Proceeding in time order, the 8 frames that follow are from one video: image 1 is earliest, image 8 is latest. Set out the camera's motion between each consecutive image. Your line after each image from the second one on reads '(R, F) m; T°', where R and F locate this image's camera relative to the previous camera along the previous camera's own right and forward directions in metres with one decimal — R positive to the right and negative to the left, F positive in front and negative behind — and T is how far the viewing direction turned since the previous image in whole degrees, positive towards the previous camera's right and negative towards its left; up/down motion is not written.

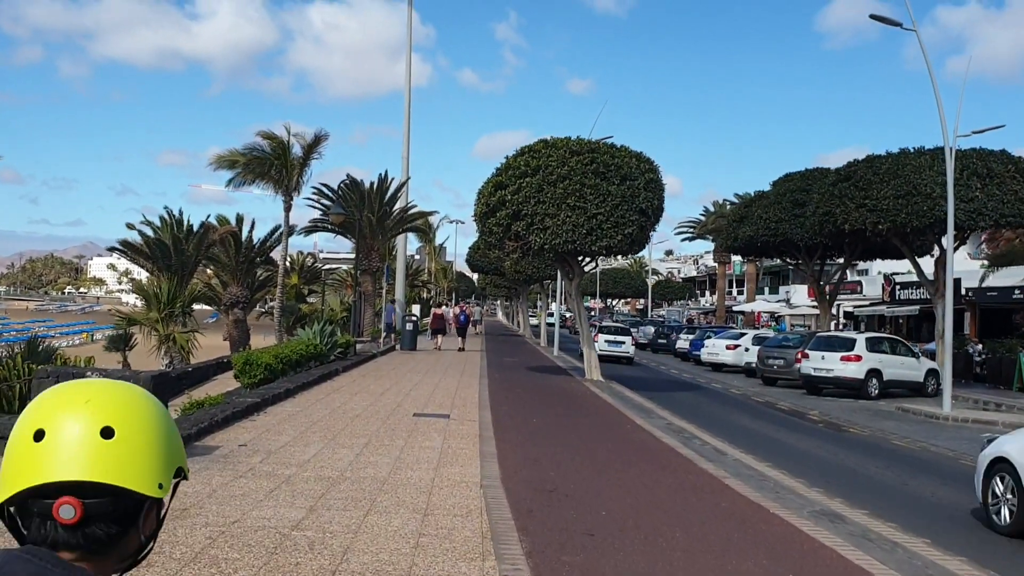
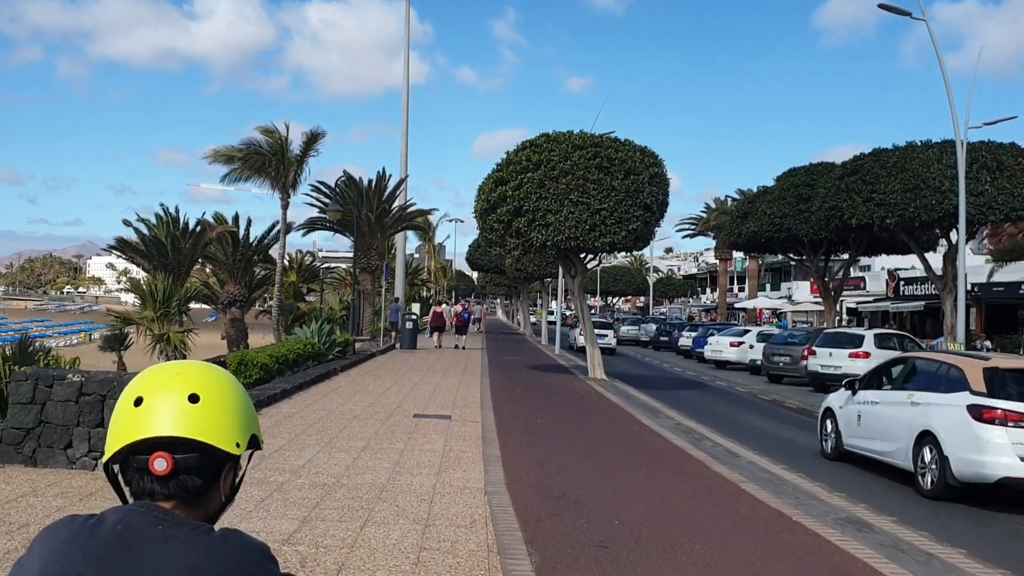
(0.0, +0.5) m; 0°
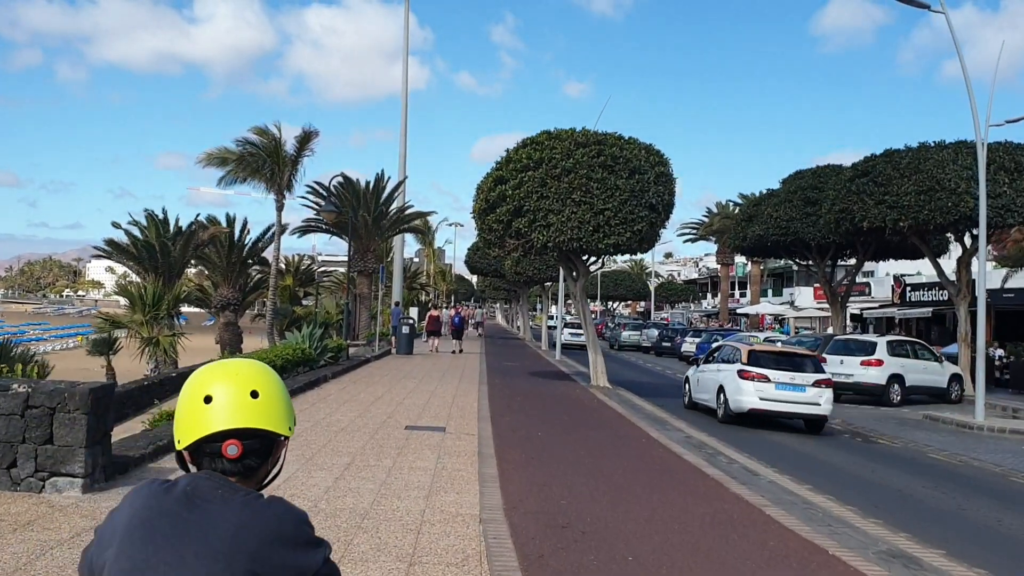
(0.0, +0.9) m; 0°
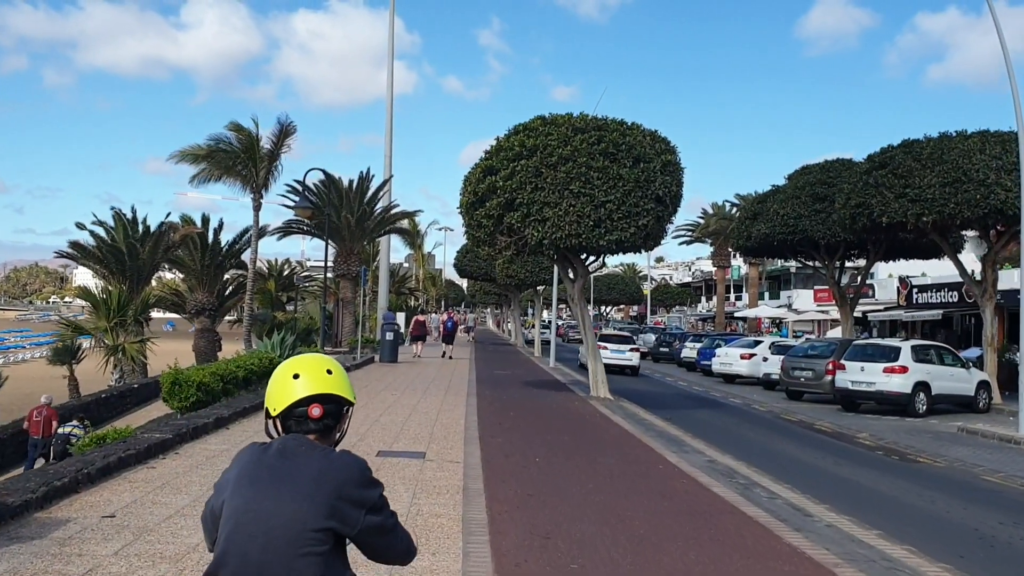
(0.0, +1.9) m; +1°
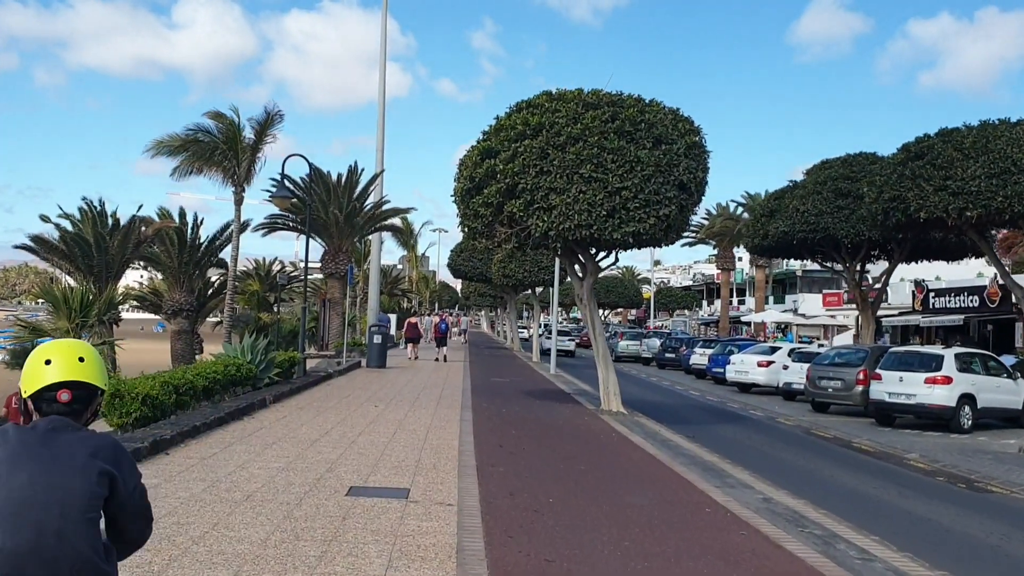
(-0.1, +2.2) m; 0°
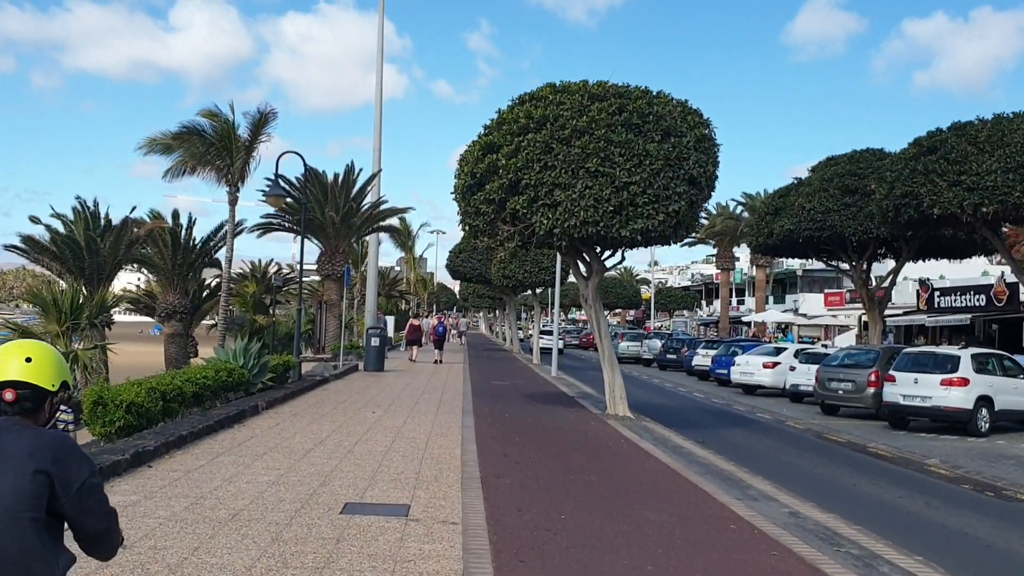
(-0.1, +0.6) m; 0°
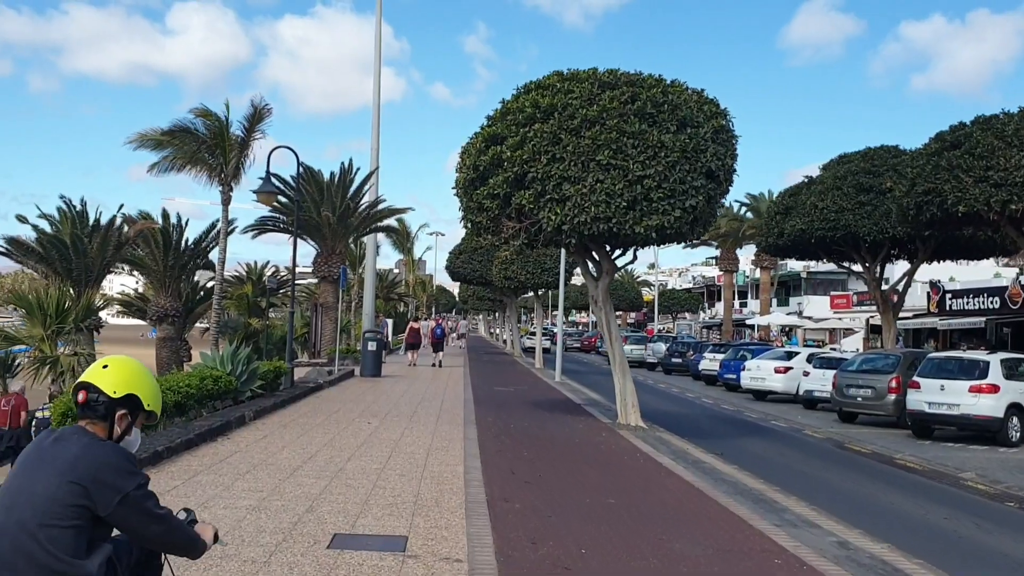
(-0.1, +1.0) m; 0°
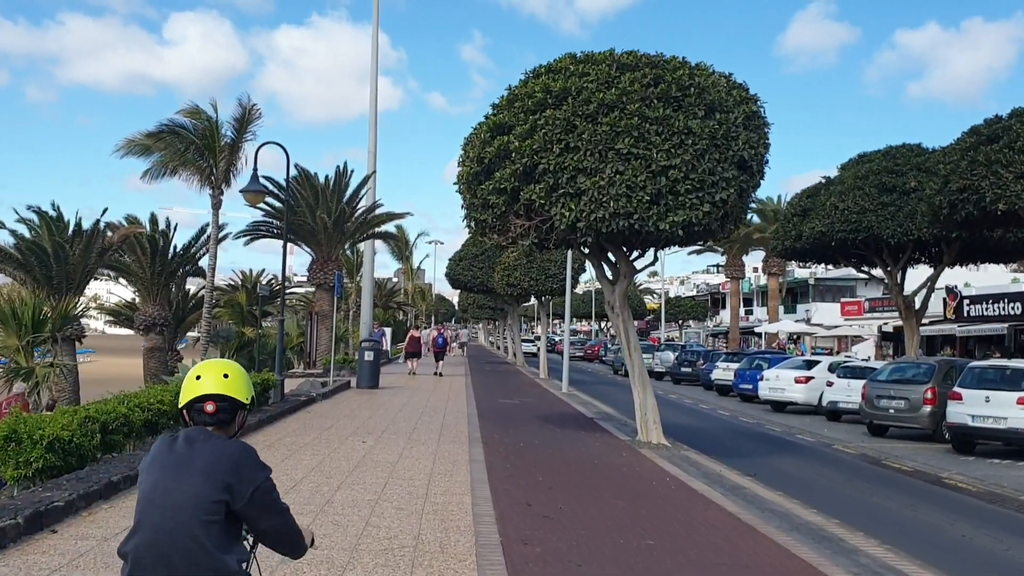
(-0.1, +1.4) m; 0°
